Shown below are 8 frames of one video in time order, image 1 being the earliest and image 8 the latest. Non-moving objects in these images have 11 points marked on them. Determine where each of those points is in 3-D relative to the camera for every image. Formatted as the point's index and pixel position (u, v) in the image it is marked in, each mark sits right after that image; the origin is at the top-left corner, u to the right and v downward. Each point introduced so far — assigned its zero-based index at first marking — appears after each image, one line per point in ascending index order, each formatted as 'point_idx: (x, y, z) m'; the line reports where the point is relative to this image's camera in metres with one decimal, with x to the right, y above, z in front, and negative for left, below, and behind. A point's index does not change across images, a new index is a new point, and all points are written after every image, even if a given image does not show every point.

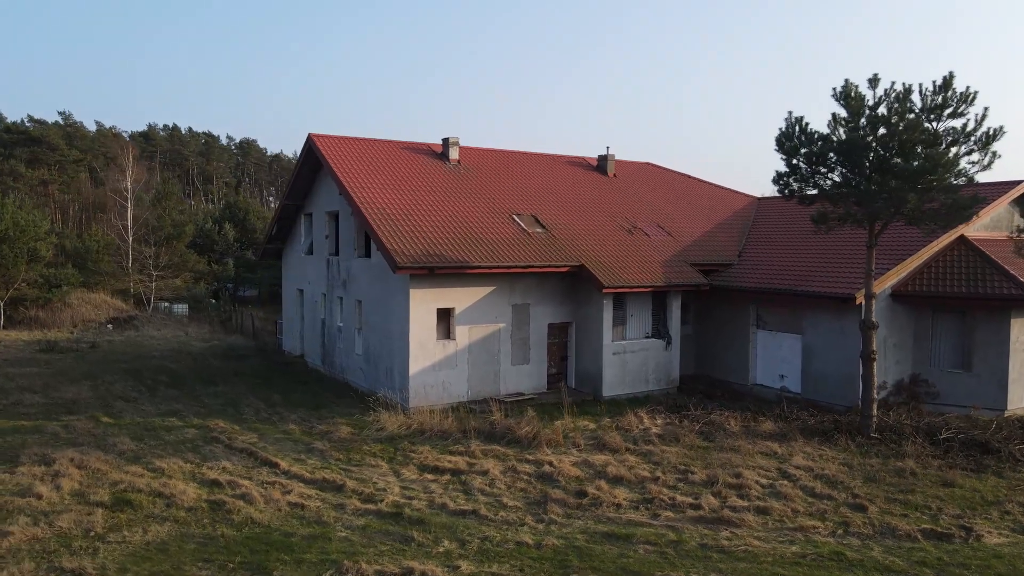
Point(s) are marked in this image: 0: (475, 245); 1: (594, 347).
0: (-0.7, +0.9, +14.3) m
1: (+1.8, -1.3, +15.2) m
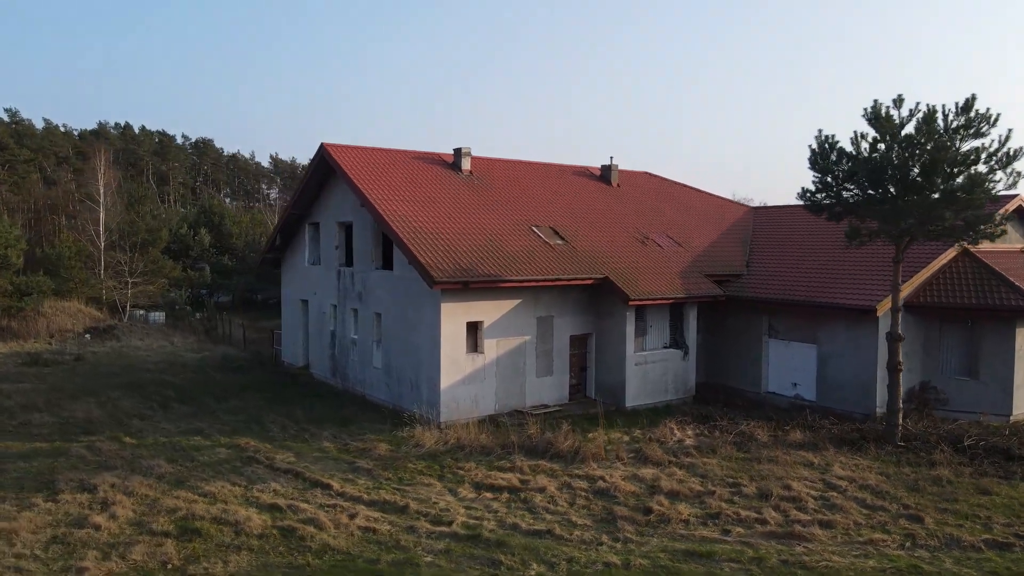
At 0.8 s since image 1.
0: (-0.1, +0.6, +14.2) m
1: (+2.3, -1.6, +15.3) m
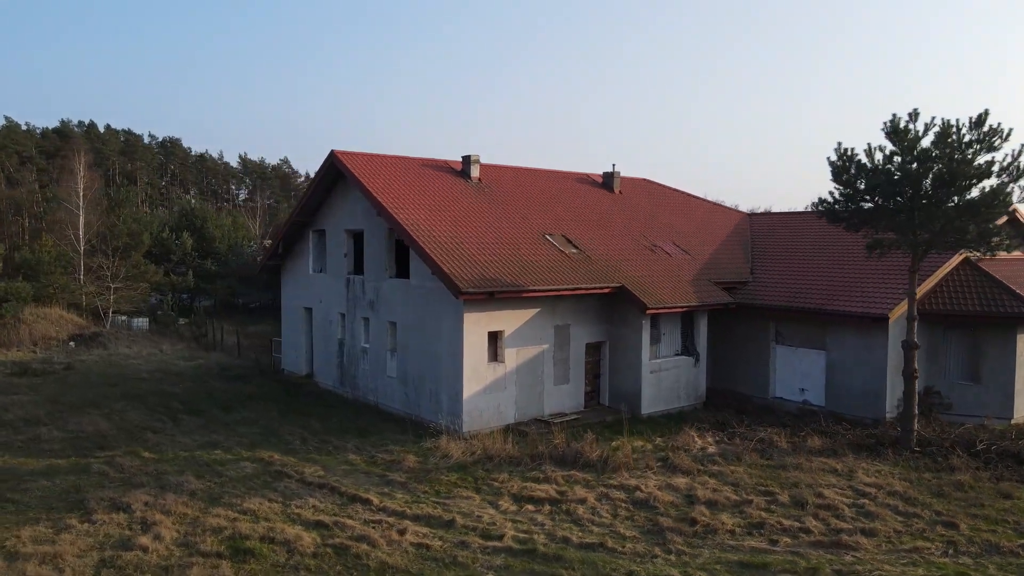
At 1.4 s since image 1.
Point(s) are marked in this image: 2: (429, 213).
0: (+0.3, +0.4, +14.3) m
1: (+2.7, -1.7, +15.5) m
2: (-1.8, +1.6, +15.1) m
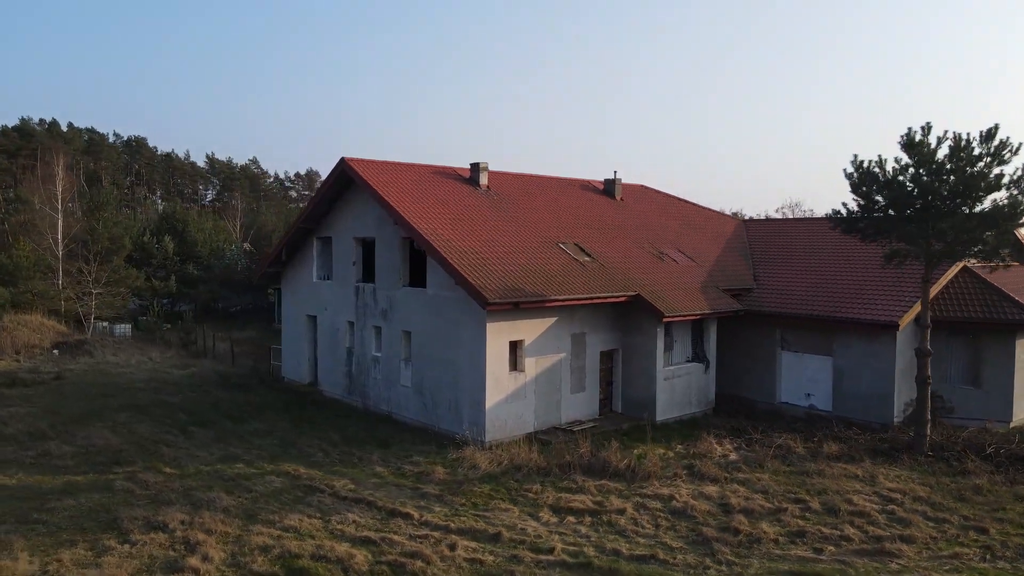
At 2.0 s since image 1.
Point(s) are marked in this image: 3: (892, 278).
0: (+0.6, +0.2, +14.3) m
1: (+3.0, -1.9, +15.6) m
2: (-1.4, +1.4, +15.0) m
3: (+9.0, +0.2, +16.5) m
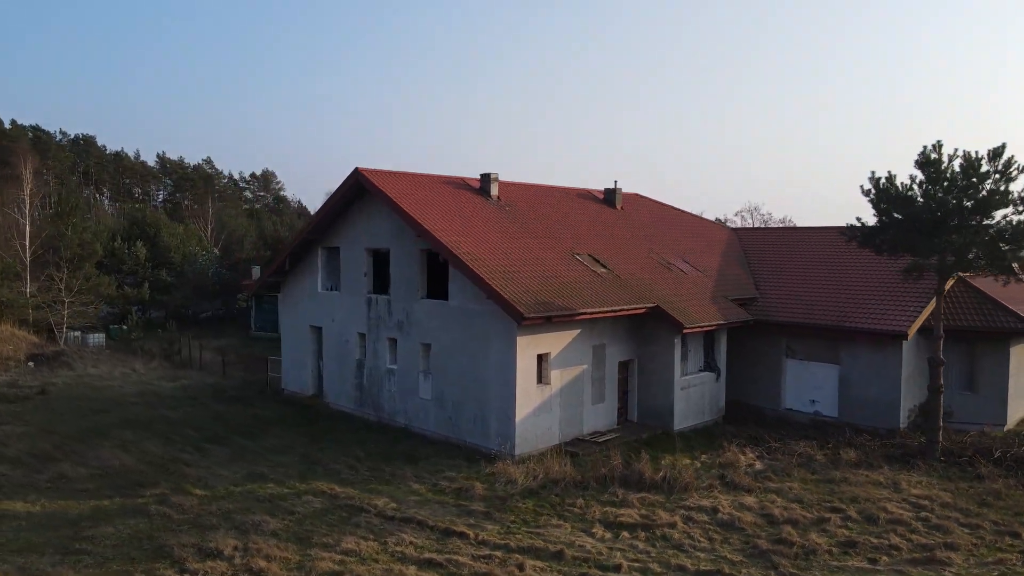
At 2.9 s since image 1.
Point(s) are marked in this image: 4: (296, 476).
0: (+1.2, 0.0, +14.4) m
1: (+3.4, -2.2, +15.8) m
2: (-1.0, +1.2, +15.0) m
3: (+9.3, 0.0, +17.1) m
4: (-3.9, -3.4, +12.7) m
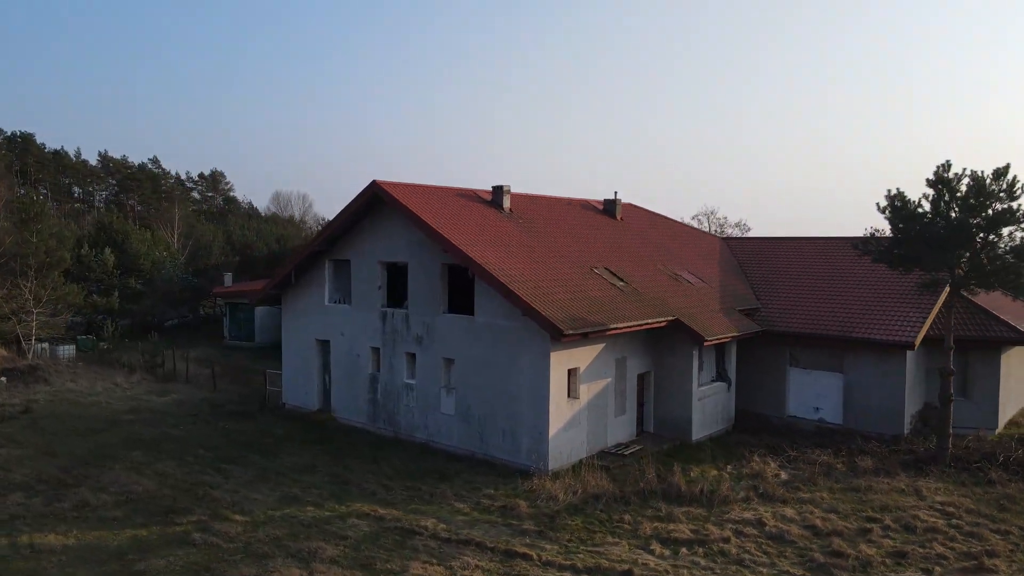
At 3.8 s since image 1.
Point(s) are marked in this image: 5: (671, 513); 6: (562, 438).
0: (+1.7, -0.3, +14.5) m
1: (+3.9, -2.5, +16.1) m
2: (-0.5, +0.8, +14.9) m
3: (+9.7, -0.3, +17.7) m
4: (-3.2, -3.7, +12.5) m
5: (+2.6, -3.8, +11.6) m
6: (+1.0, -3.0, +13.8) m
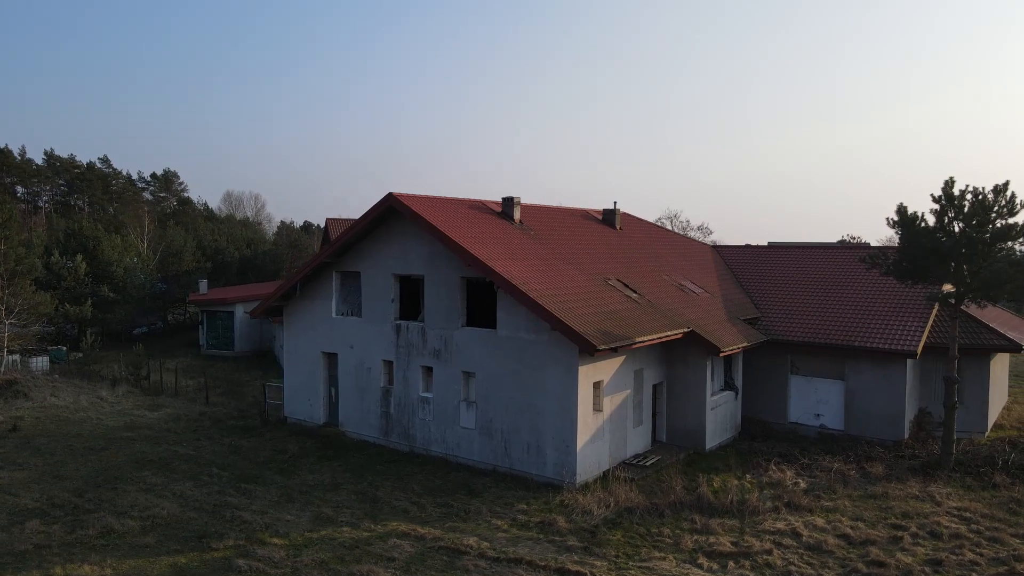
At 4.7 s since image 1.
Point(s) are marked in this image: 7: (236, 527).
0: (+2.2, -0.6, +14.6) m
1: (+4.3, -2.7, +16.3) m
2: (0.0, +0.6, +14.9) m
3: (+9.9, -0.5, +18.4) m
4: (-2.6, -4.0, +12.3) m
5: (+3.3, -4.0, +11.8) m
6: (+1.5, -3.2, +13.9) m
7: (-4.6, -4.0, +11.7) m
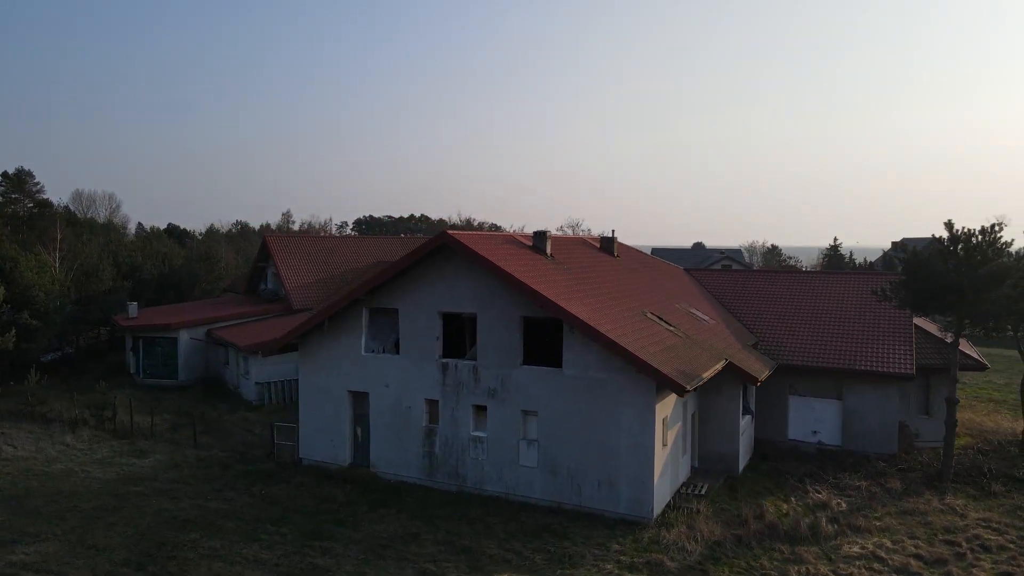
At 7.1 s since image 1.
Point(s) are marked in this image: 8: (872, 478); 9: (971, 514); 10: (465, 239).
0: (+3.6, -1.4, +15.2) m
1: (+5.3, -3.5, +17.3) m
2: (+1.3, -0.3, +15.2) m
3: (+10.5, -1.3, +20.2) m
4: (-0.7, -4.9, +12.1) m
5: (+5.2, -4.8, +12.7) m
6: (+3.0, -4.1, +14.4) m
7: (-2.6, -4.9, +11.1) m
8: (+8.9, -4.6, +17.2) m
9: (+9.8, -4.8, +15.0) m
10: (-1.1, +1.0, +15.6) m
